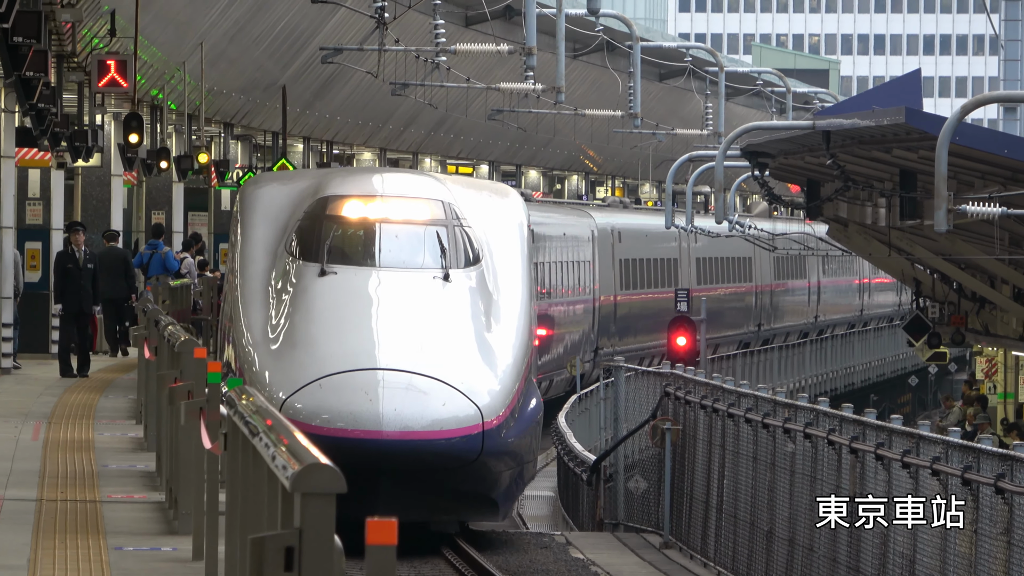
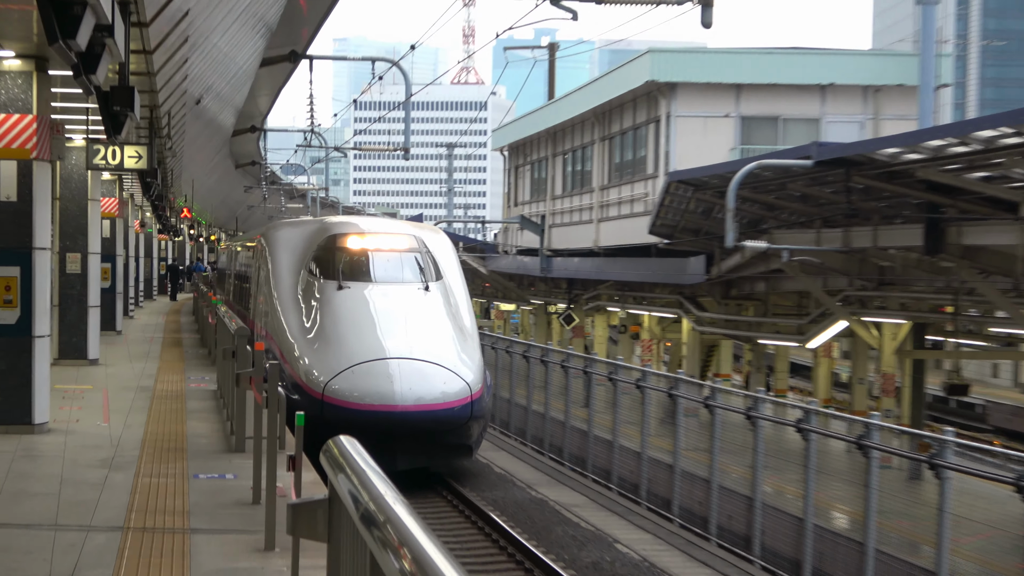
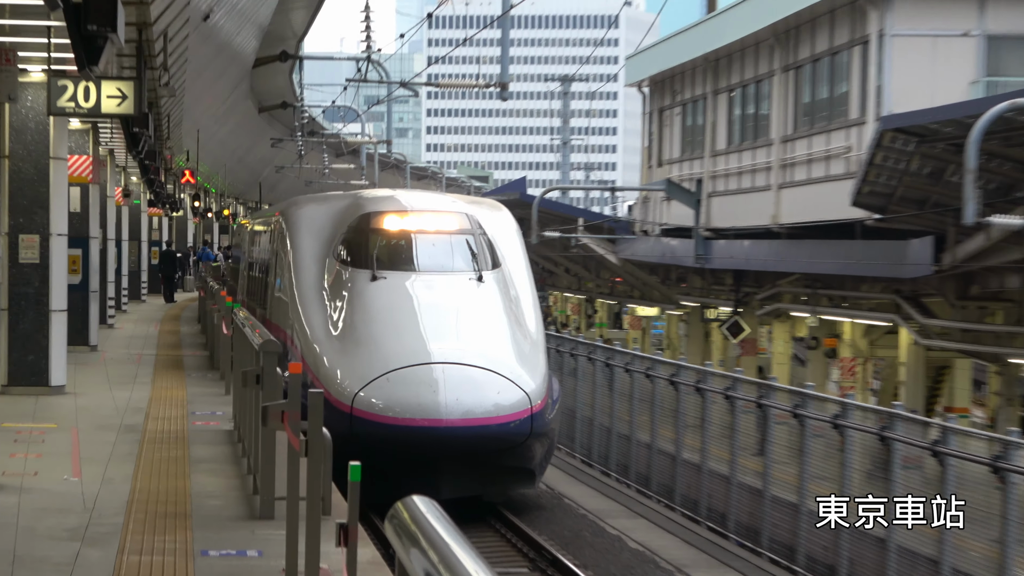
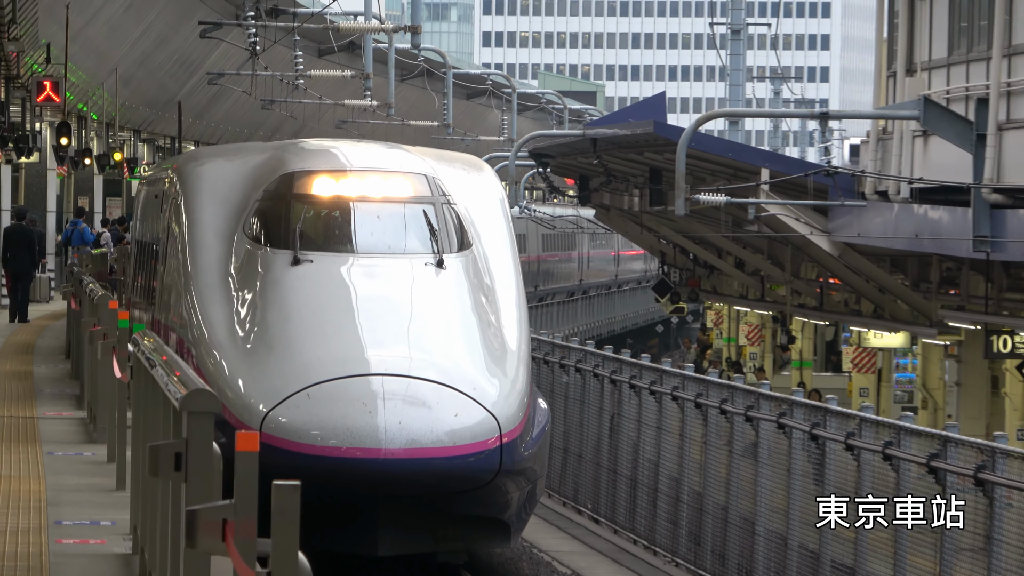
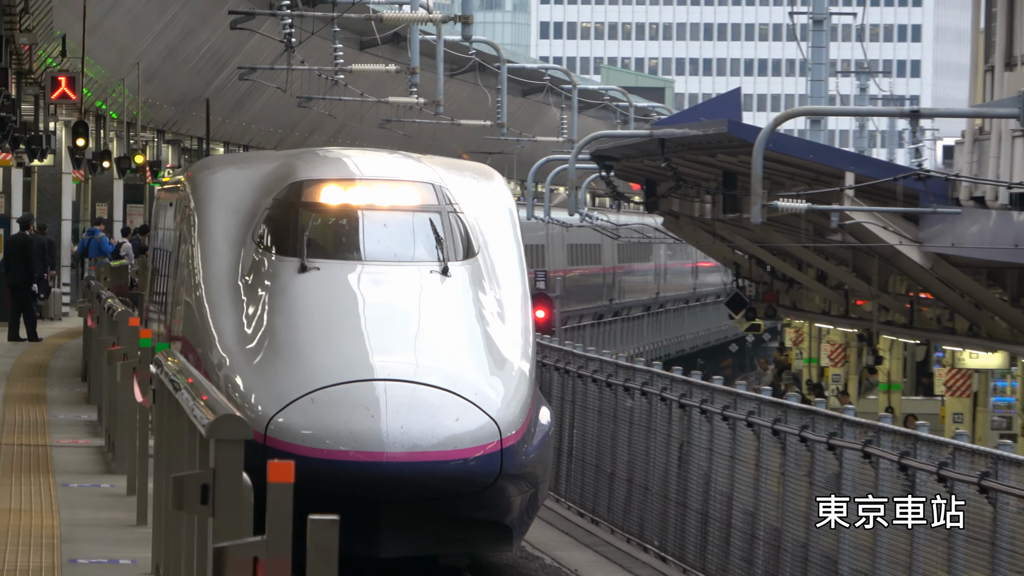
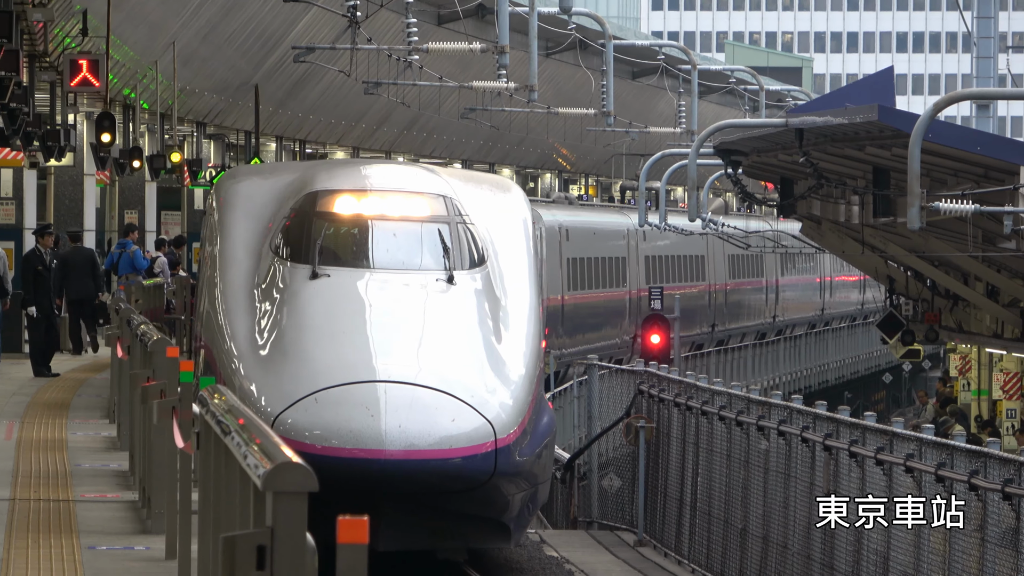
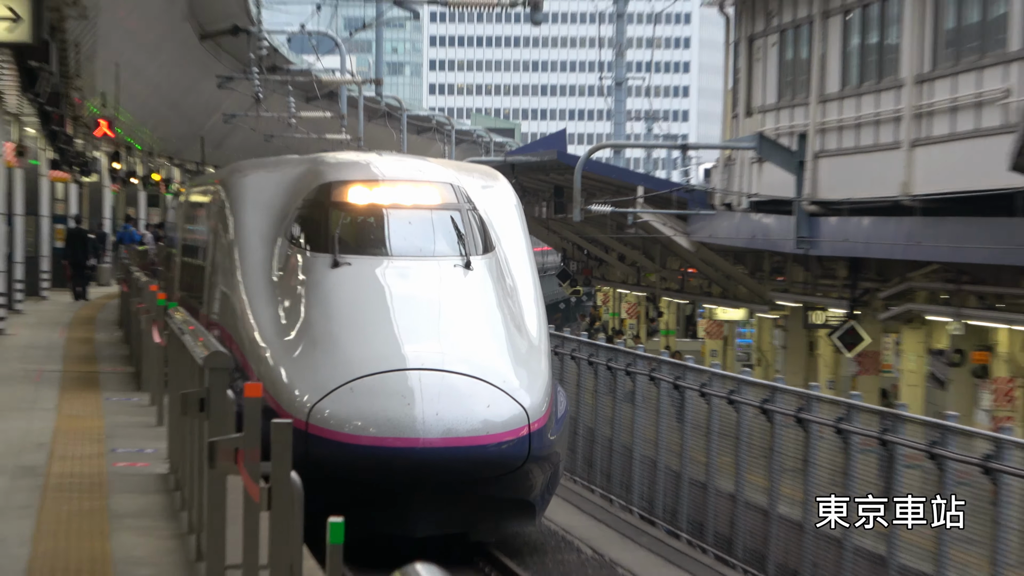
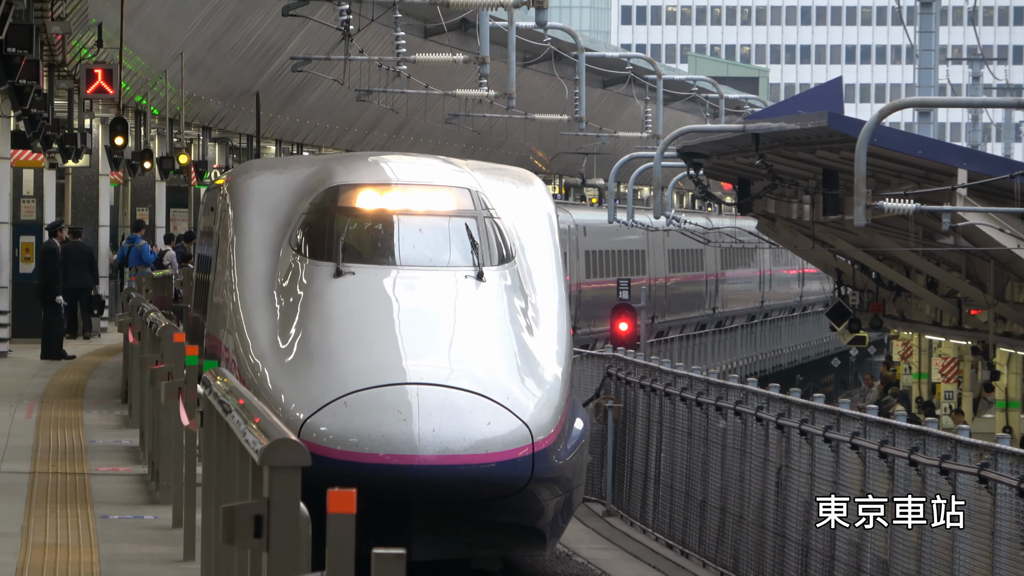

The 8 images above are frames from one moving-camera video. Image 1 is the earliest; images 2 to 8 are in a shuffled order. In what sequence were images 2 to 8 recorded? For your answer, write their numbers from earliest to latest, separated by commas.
6, 8, 5, 4, 7, 3, 2
